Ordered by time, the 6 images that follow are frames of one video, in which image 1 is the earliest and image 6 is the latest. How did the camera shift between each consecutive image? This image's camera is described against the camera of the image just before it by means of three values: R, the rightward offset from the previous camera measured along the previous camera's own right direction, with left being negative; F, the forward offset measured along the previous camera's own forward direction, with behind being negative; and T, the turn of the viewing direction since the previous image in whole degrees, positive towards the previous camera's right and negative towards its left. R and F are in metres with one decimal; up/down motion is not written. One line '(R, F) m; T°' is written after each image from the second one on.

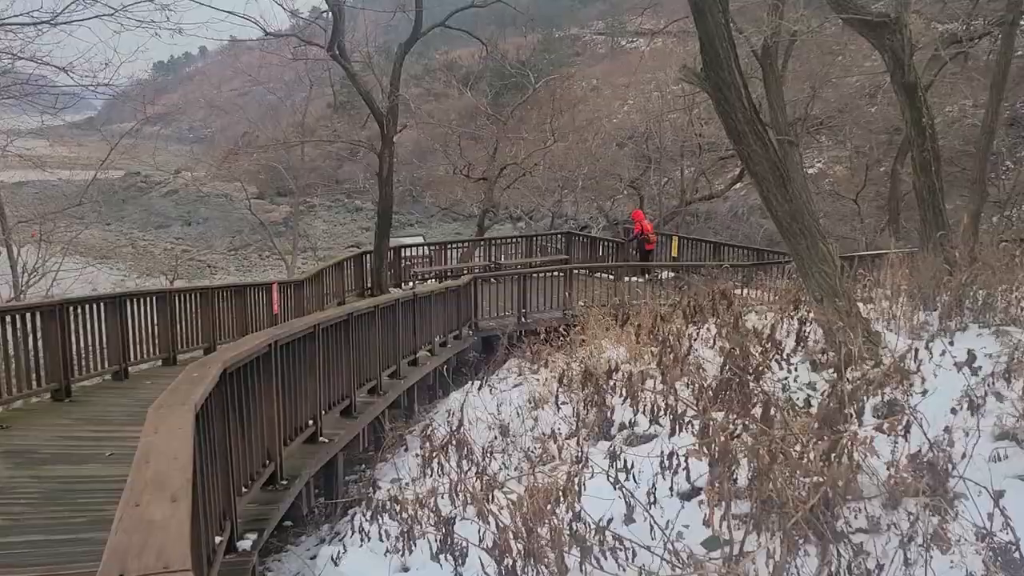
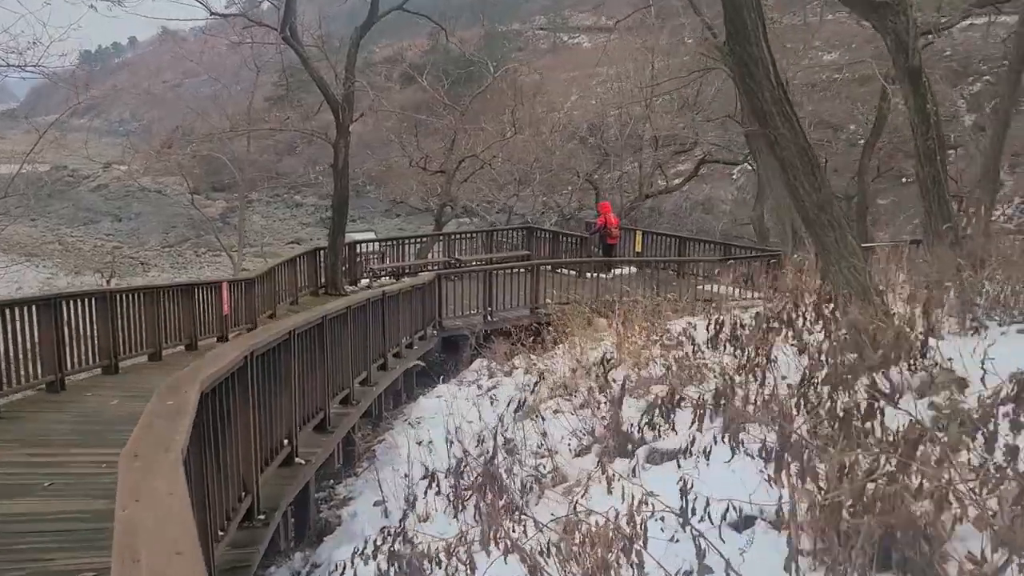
(-0.4, +0.7) m; +4°
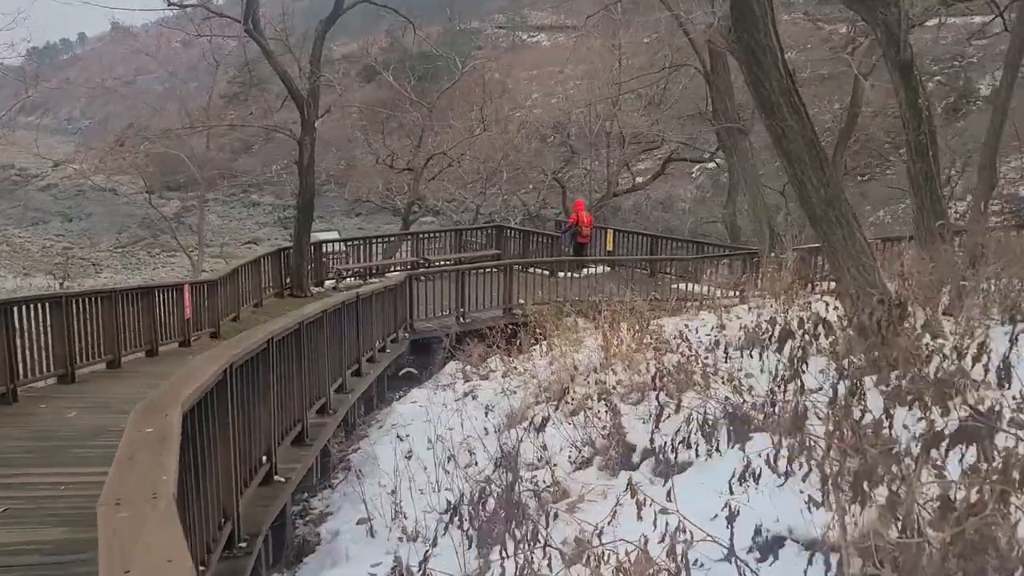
(-0.2, +0.4) m; +3°
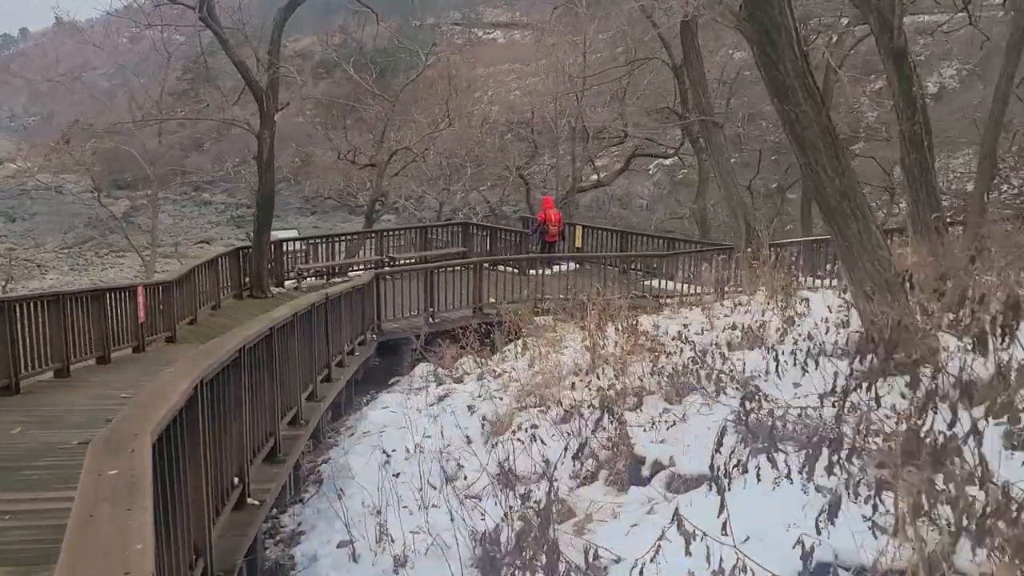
(-0.2, +0.5) m; +3°
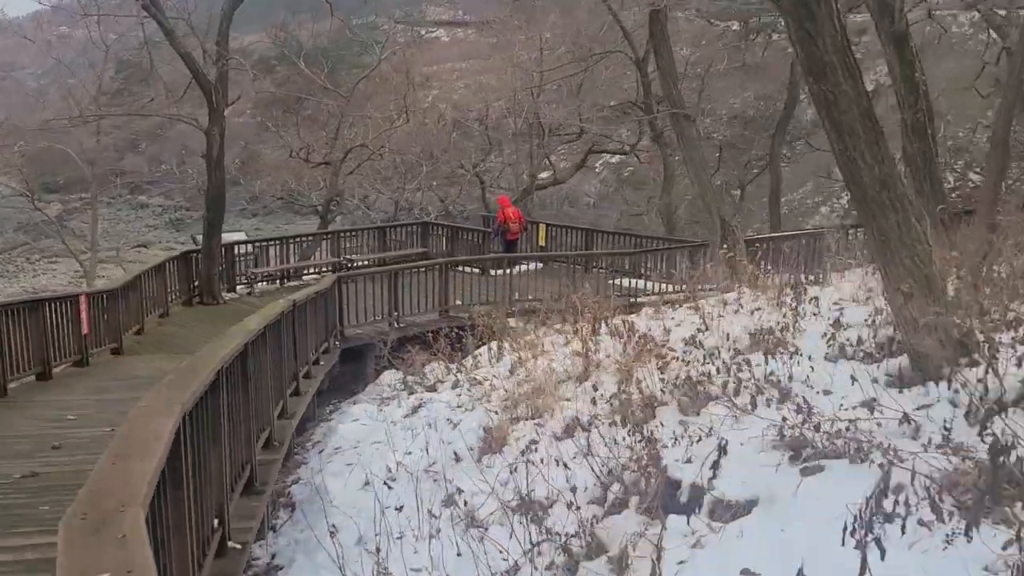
(-0.4, +0.6) m; +4°
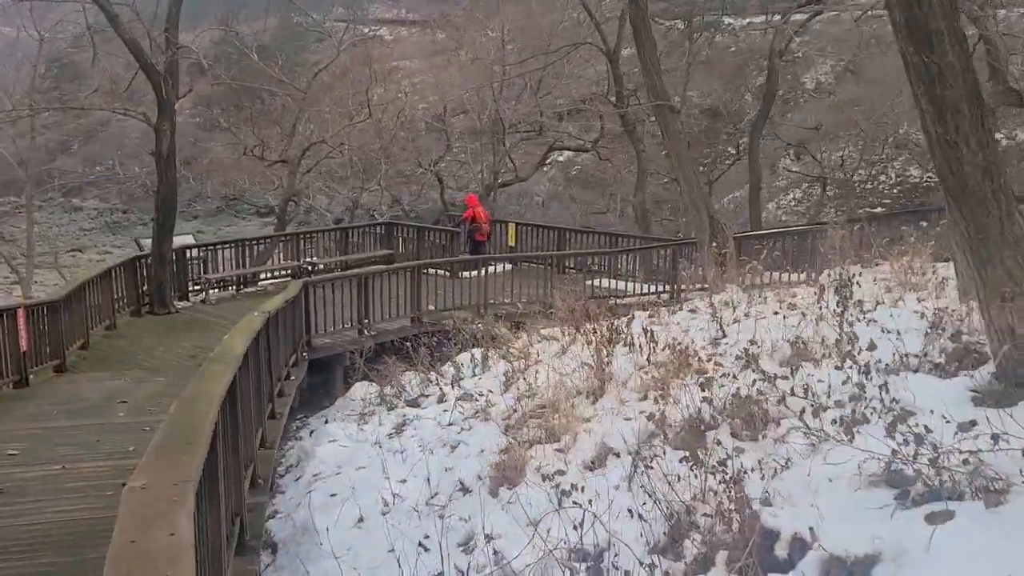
(-0.5, +0.8) m; +4°
